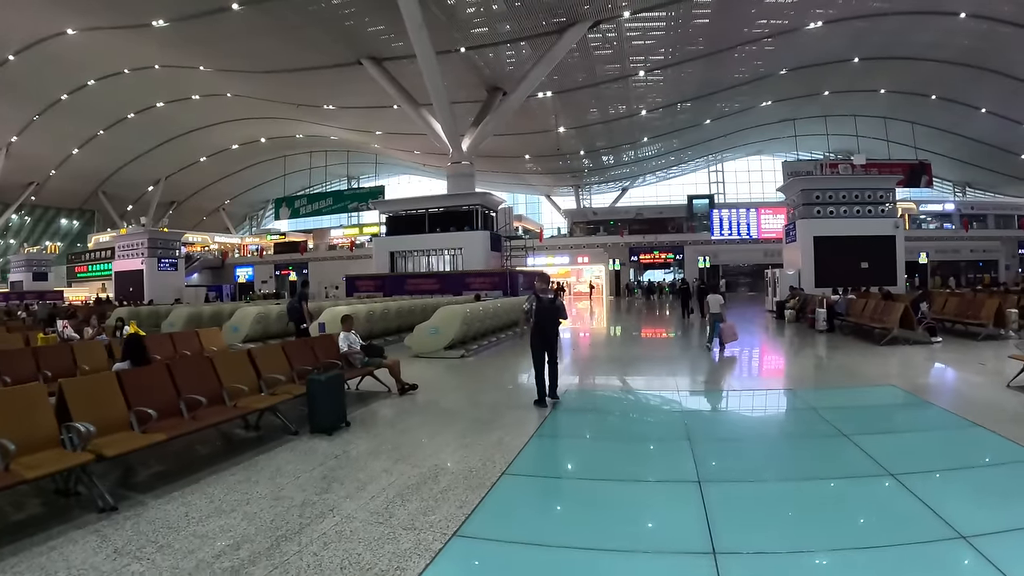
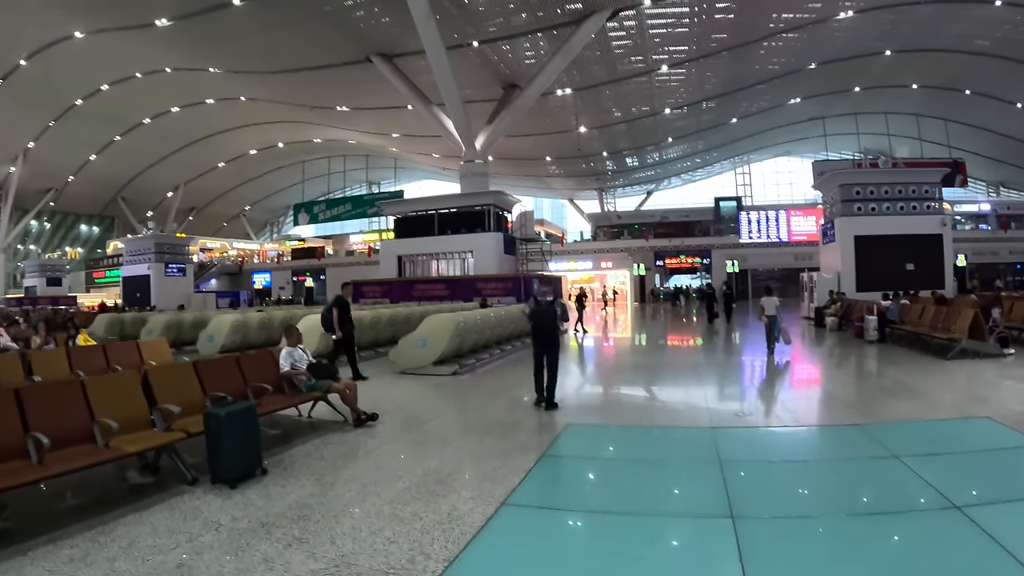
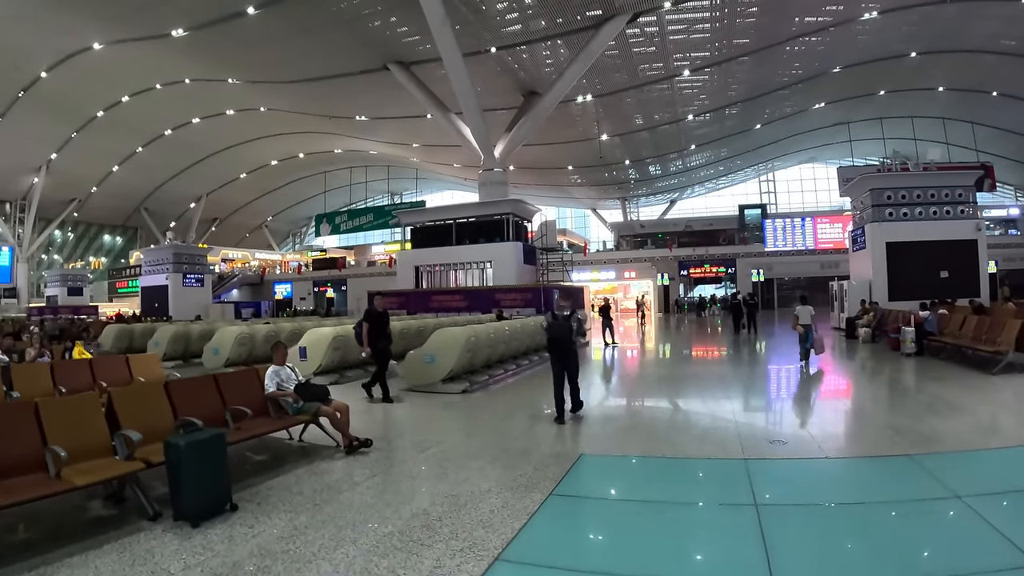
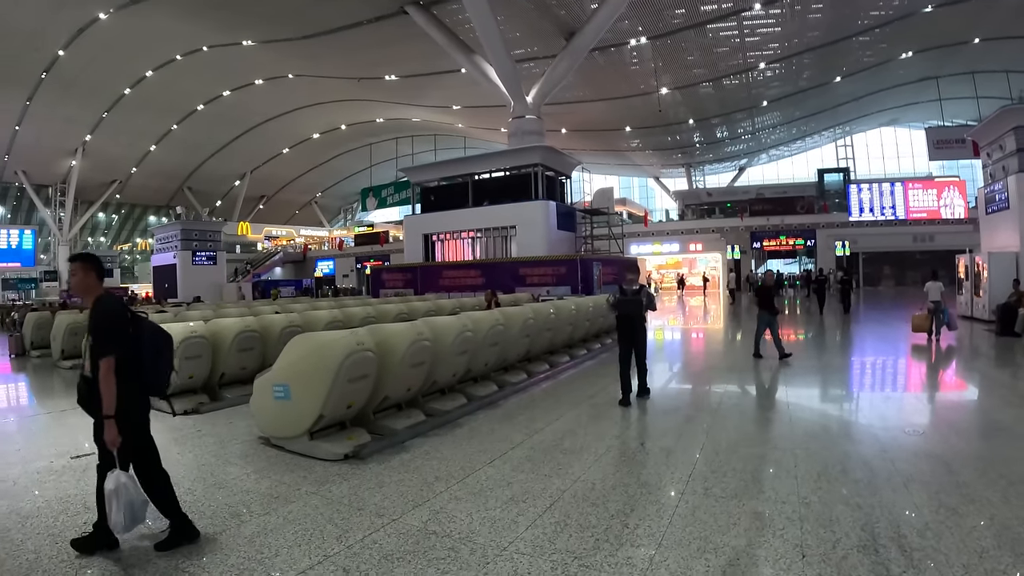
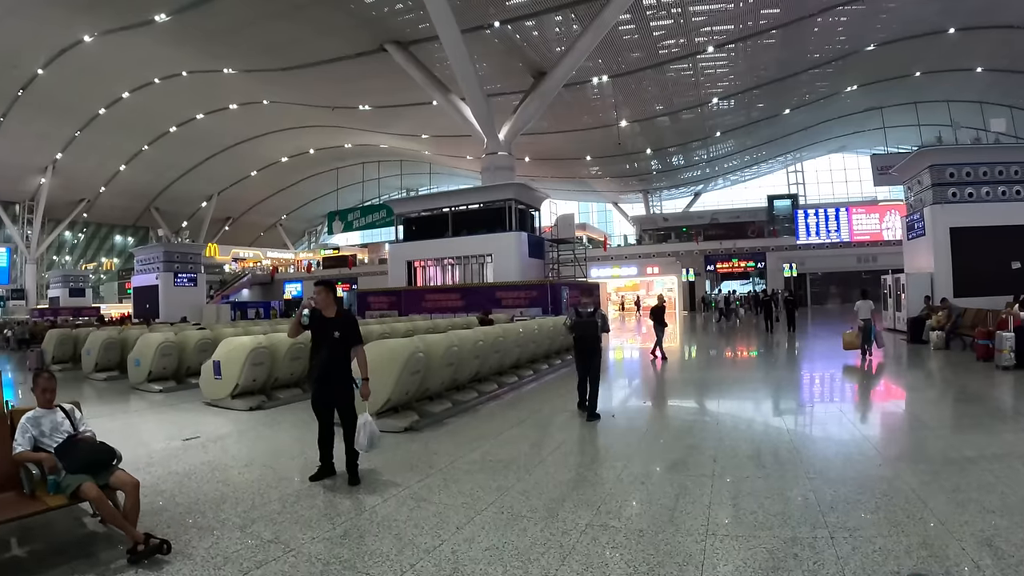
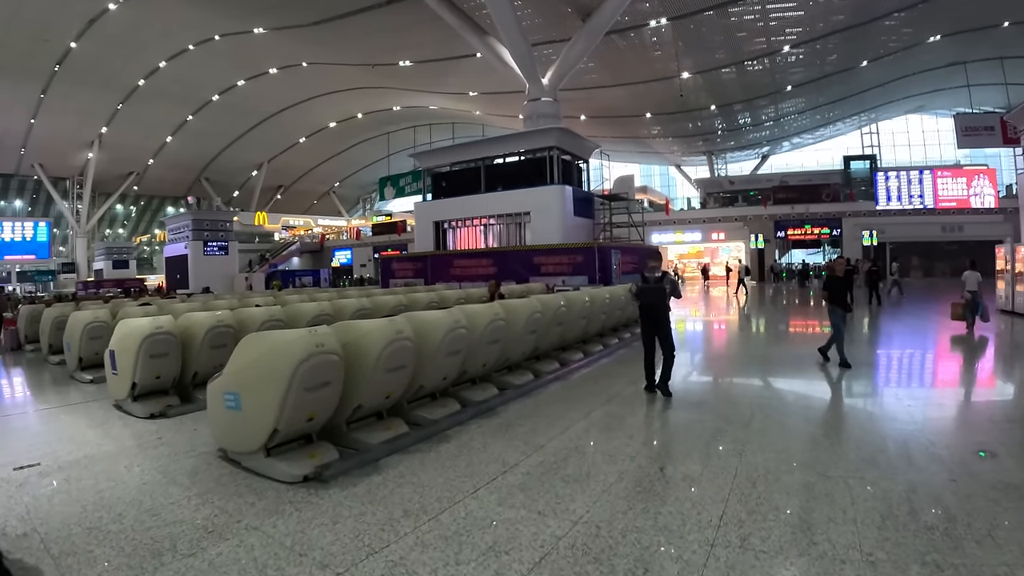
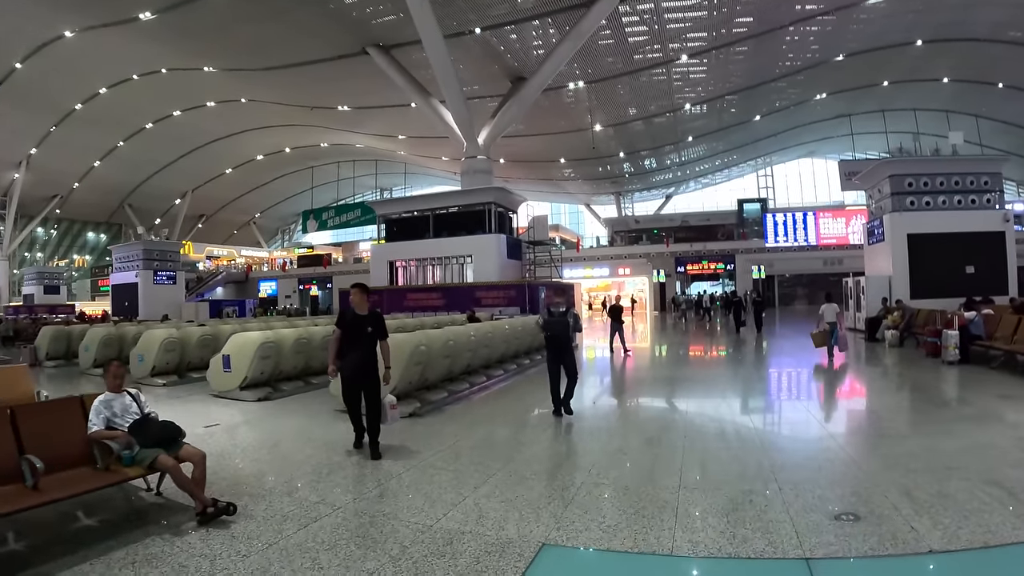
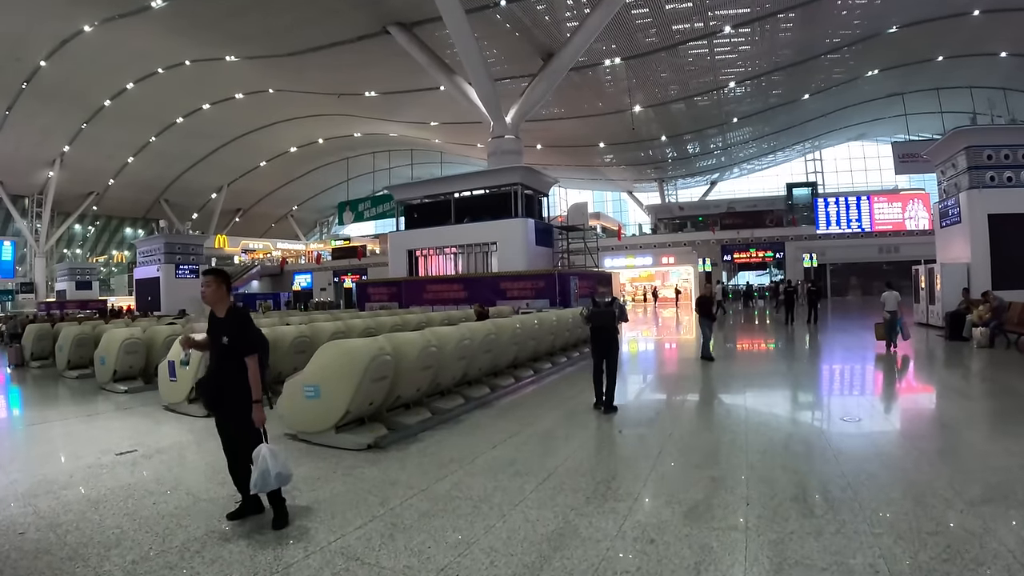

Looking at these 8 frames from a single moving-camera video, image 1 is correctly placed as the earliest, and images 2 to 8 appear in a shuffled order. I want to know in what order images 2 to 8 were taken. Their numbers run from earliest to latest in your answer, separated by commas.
2, 3, 7, 5, 8, 4, 6
